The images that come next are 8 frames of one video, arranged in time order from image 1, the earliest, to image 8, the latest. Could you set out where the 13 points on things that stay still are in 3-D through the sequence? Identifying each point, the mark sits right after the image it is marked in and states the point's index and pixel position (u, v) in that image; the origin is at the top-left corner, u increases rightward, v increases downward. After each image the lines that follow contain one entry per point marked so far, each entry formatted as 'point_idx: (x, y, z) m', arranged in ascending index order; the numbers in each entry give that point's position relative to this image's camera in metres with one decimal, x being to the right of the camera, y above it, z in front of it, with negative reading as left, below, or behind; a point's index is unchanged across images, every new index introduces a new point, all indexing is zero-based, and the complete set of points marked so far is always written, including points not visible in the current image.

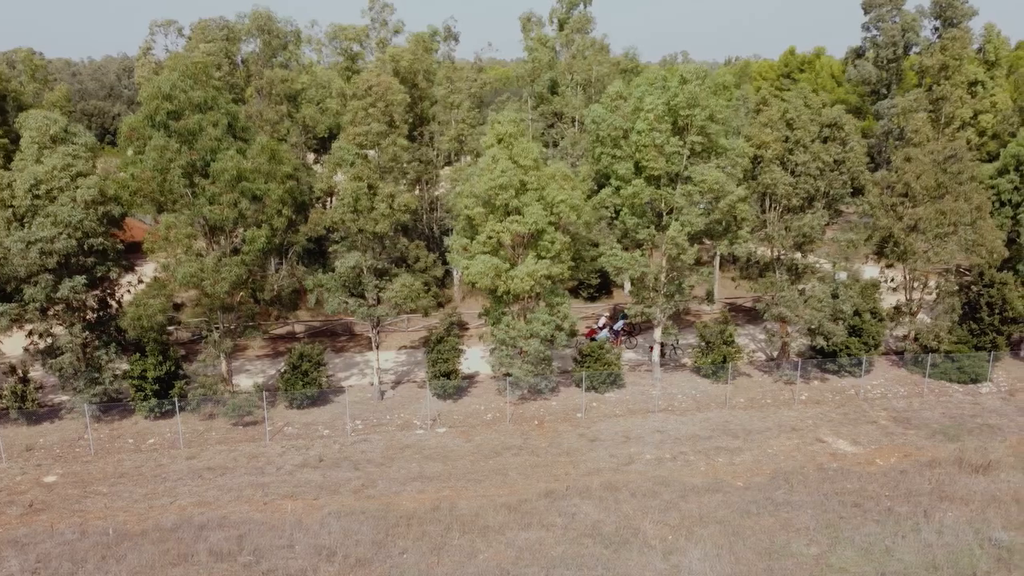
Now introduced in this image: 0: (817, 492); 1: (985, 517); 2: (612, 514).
0: (+5.0, -3.3, +18.7) m
1: (+7.3, -3.5, +17.7) m
2: (+1.5, -3.5, +17.5) m
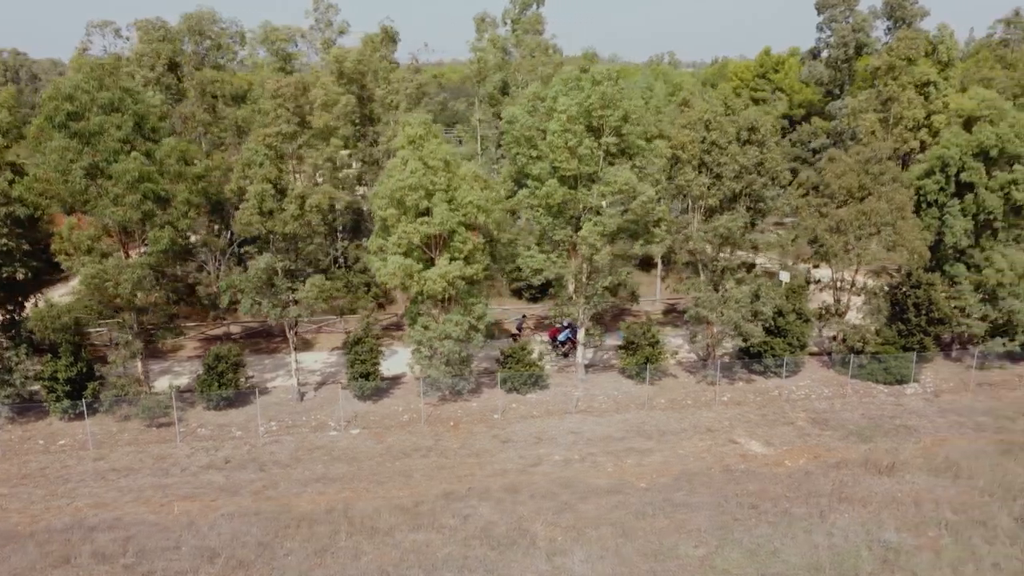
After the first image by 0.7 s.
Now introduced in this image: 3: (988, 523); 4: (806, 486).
0: (+3.3, -3.3, +18.7) m
1: (+5.7, -3.5, +17.6) m
2: (-0.1, -3.5, +17.5) m
3: (+7.3, -3.6, +17.5) m
4: (+4.9, -3.3, +19.0) m
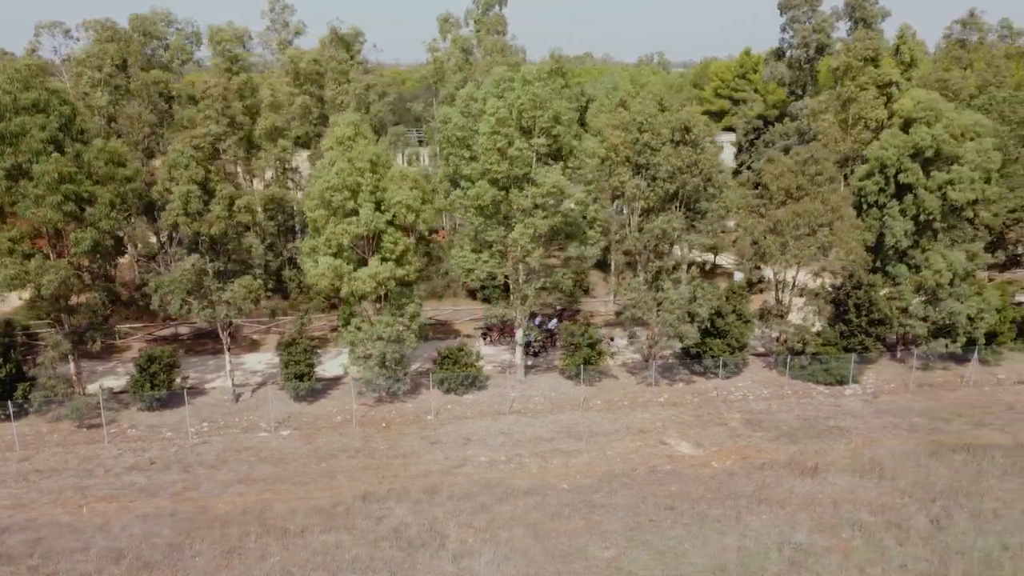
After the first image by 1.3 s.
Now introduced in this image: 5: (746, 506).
0: (+2.0, -3.3, +18.7) m
1: (+4.4, -3.6, +17.6) m
2: (-1.4, -3.5, +17.5) m
3: (+6.0, -3.6, +17.5) m
4: (+3.6, -3.3, +19.0) m
5: (+3.7, -3.4, +18.1) m
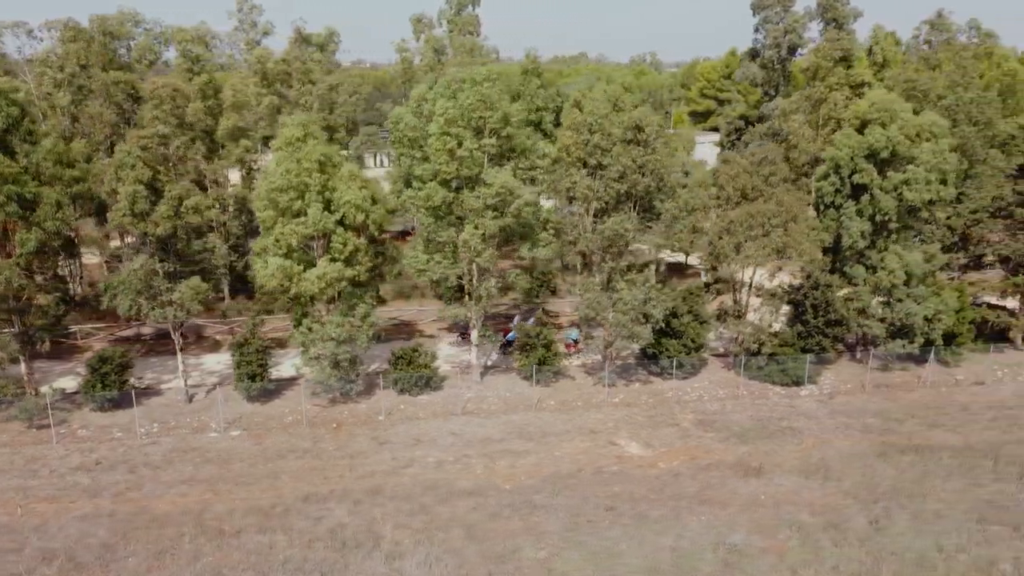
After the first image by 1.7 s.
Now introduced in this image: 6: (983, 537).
0: (+1.1, -3.3, +18.7) m
1: (+3.4, -3.6, +17.6) m
2: (-2.3, -3.5, +17.5) m
3: (+5.0, -3.6, +17.5) m
4: (+2.6, -3.3, +19.0) m
5: (+2.8, -3.5, +18.1) m
6: (+7.1, -3.7, +17.2) m
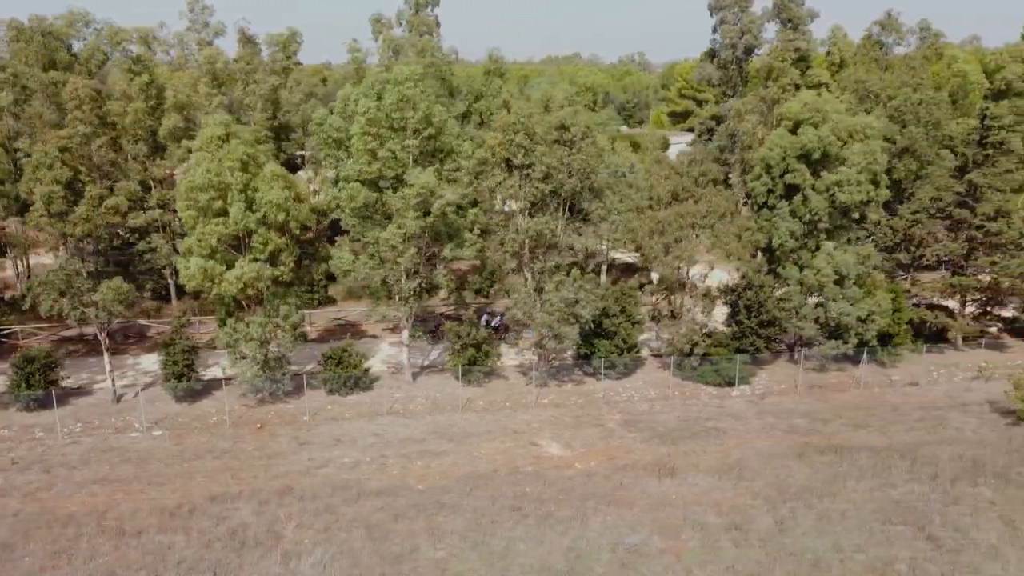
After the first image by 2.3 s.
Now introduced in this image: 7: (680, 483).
0: (-0.4, -3.4, +18.7) m
1: (+2.0, -3.6, +17.7) m
2: (-3.8, -3.5, +17.5) m
3: (+3.6, -3.6, +17.5) m
4: (+1.2, -3.3, +19.0) m
5: (+1.3, -3.5, +18.1) m
6: (+5.6, -3.8, +17.2) m
7: (+2.8, -3.3, +19.3) m
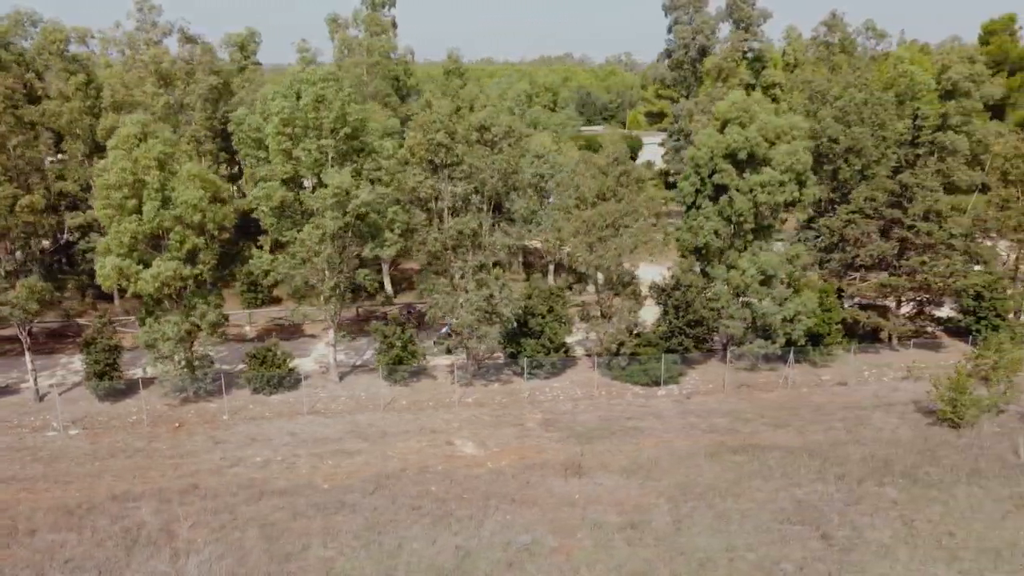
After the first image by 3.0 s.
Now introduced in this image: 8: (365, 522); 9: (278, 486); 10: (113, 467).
0: (-1.9, -3.3, +18.8) m
1: (+0.4, -3.6, +17.7) m
2: (-5.4, -3.5, +17.6) m
3: (+2.0, -3.6, +17.6) m
4: (-0.4, -3.3, +19.1) m
5: (-0.3, -3.5, +18.2) m
6: (+4.0, -3.8, +17.3) m
7: (+1.3, -3.3, +19.4) m
8: (-2.2, -3.6, +17.5) m
9: (-3.8, -3.3, +18.9) m
10: (-6.9, -3.1, +19.9) m
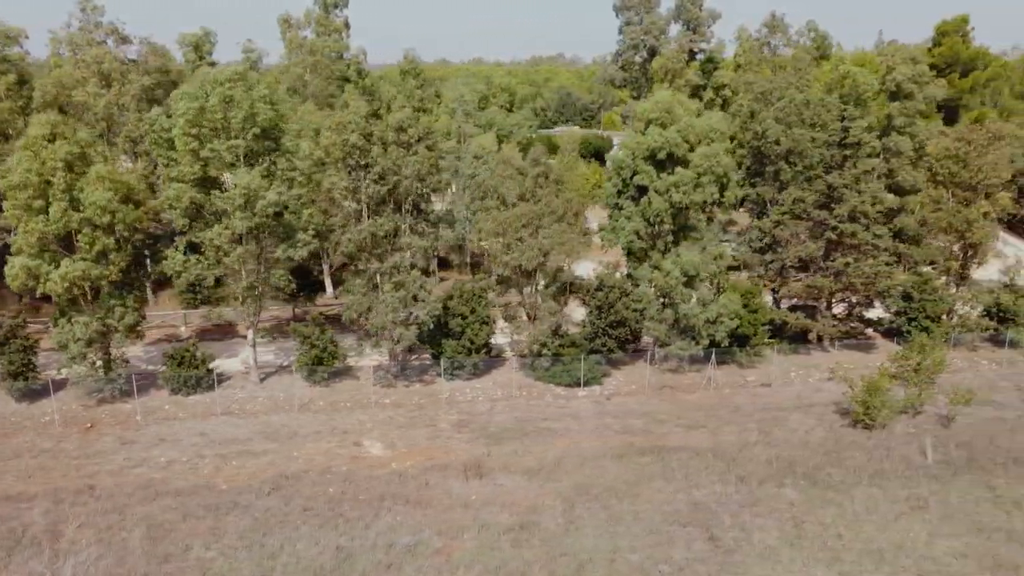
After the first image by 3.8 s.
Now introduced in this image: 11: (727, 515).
0: (-3.6, -3.4, +18.8) m
1: (-1.3, -3.6, +17.7) m
2: (-7.1, -3.5, +17.6) m
3: (+0.3, -3.7, +17.6) m
4: (-2.1, -3.3, +19.1) m
5: (-2.0, -3.5, +18.2) m
6: (+2.3, -3.8, +17.3) m
7: (-0.4, -3.3, +19.4) m
8: (-3.9, -3.6, +17.5) m
9: (-5.5, -3.3, +18.9) m
10: (-8.6, -3.1, +19.9) m
11: (+3.4, -3.6, +18.2) m
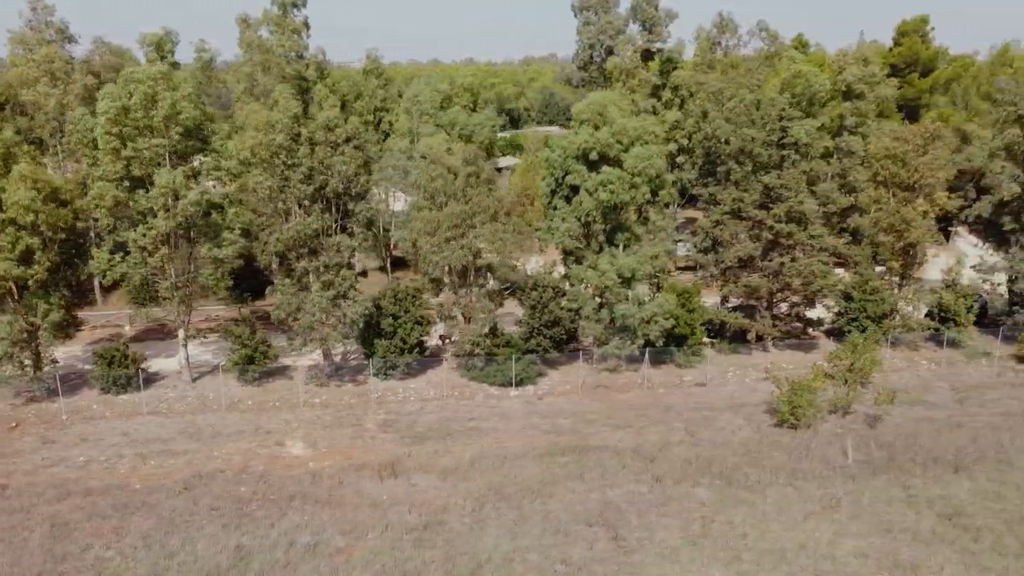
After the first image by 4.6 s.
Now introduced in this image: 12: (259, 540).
0: (-5.1, -3.4, +18.8) m
1: (-2.8, -3.6, +17.7) m
2: (-8.5, -3.5, +17.6) m
3: (-1.2, -3.6, +17.6) m
4: (-3.6, -3.3, +19.1) m
5: (-3.4, -3.5, +18.2) m
6: (+0.9, -3.8, +17.3) m
7: (-1.9, -3.3, +19.4) m
8: (-5.4, -3.6, +17.5) m
9: (-7.0, -3.3, +18.9) m
10: (-10.1, -3.1, +19.9) m
11: (+2.0, -3.6, +18.2) m
12: (-3.7, -3.7, +16.8) m
